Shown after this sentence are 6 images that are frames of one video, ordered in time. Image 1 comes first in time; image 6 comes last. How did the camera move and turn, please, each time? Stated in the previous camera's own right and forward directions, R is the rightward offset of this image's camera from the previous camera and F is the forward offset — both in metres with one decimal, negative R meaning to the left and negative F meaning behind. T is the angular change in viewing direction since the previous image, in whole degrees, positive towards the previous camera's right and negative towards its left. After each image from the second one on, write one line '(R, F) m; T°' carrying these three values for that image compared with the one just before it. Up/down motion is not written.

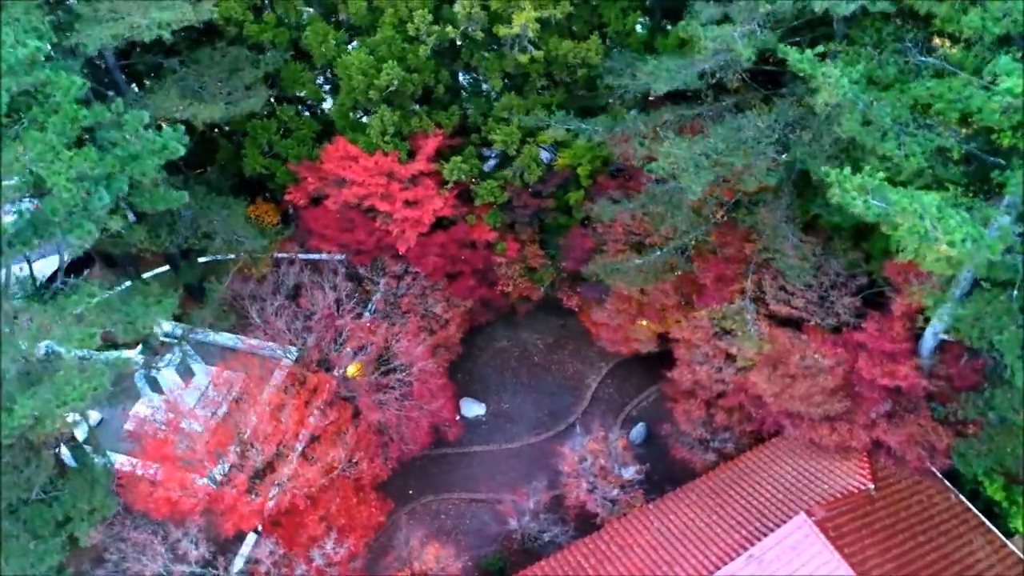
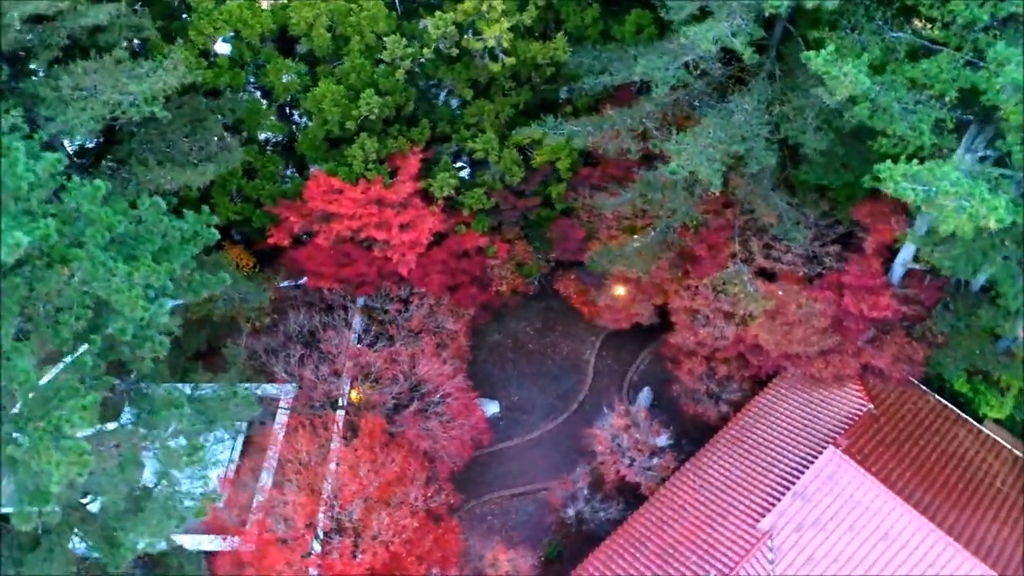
(-2.2, -0.1) m; +9°
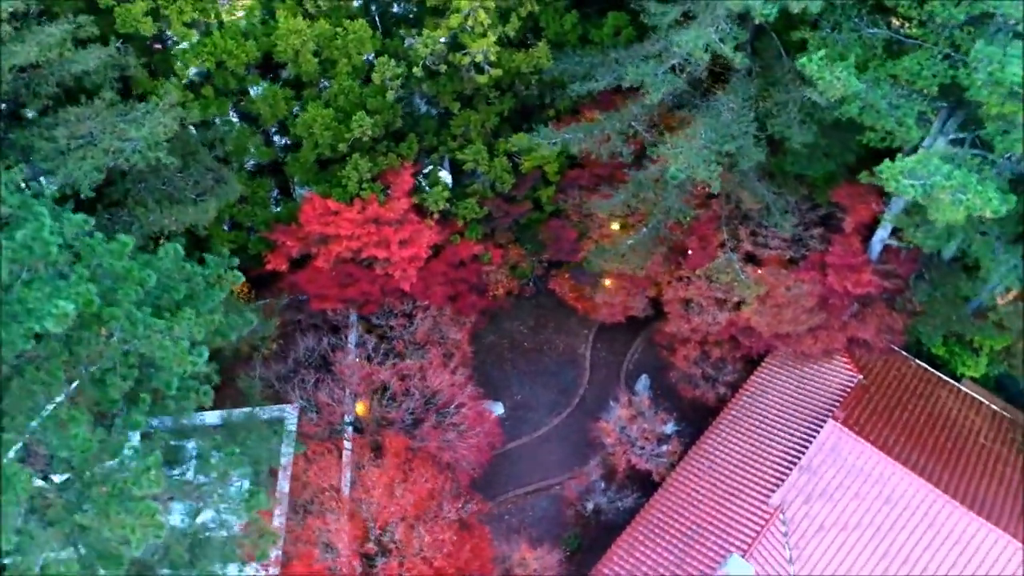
(-0.9, -0.2) m; +4°
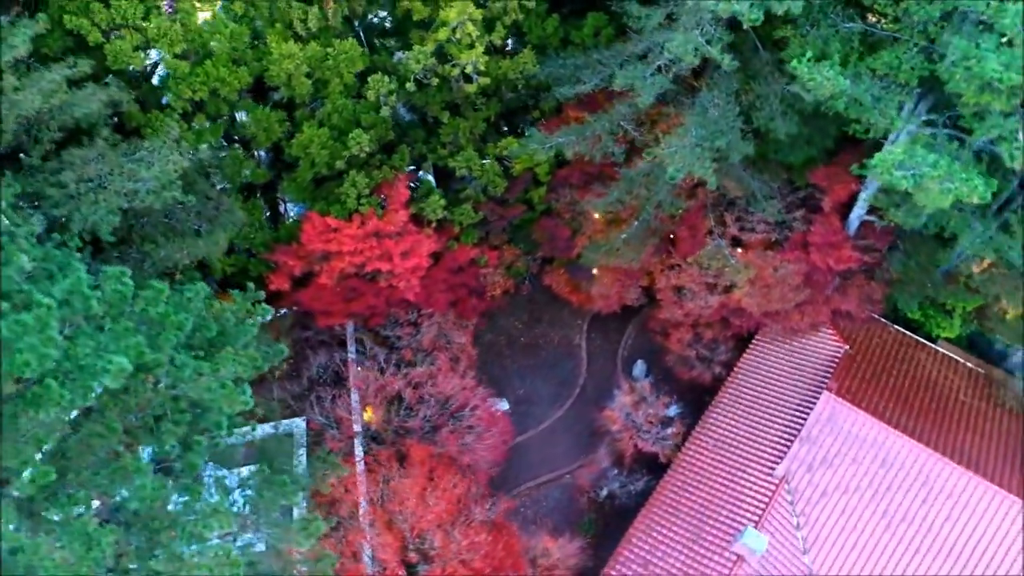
(-0.8, -0.3) m; +3°
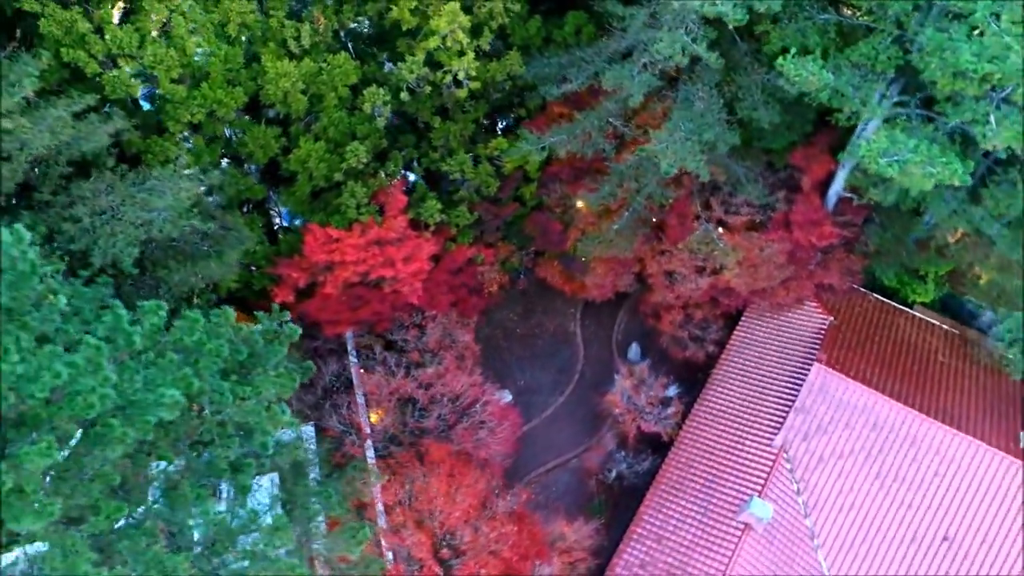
(-0.7, -0.4) m; +3°
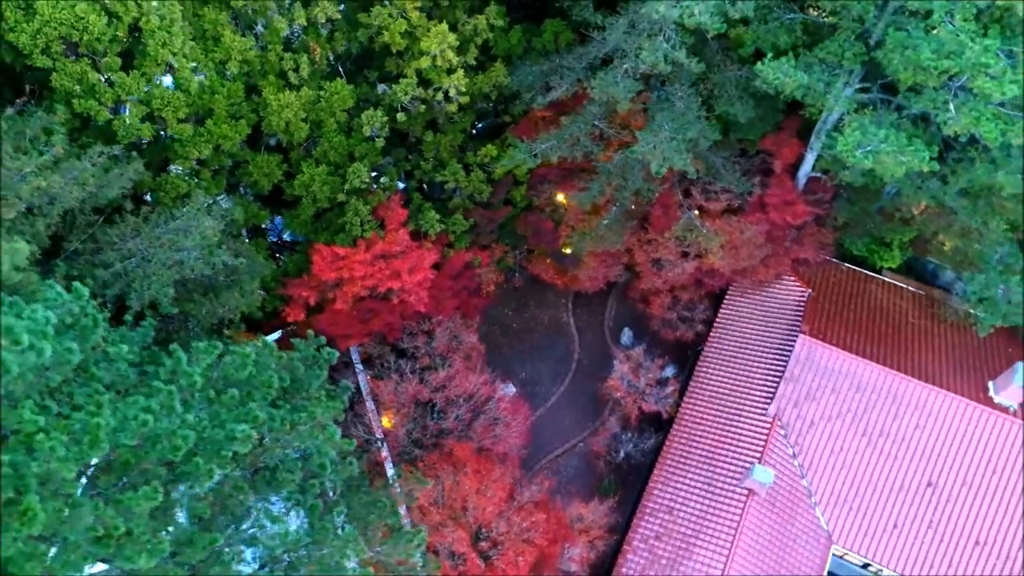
(-0.8, -0.7) m; +3°
